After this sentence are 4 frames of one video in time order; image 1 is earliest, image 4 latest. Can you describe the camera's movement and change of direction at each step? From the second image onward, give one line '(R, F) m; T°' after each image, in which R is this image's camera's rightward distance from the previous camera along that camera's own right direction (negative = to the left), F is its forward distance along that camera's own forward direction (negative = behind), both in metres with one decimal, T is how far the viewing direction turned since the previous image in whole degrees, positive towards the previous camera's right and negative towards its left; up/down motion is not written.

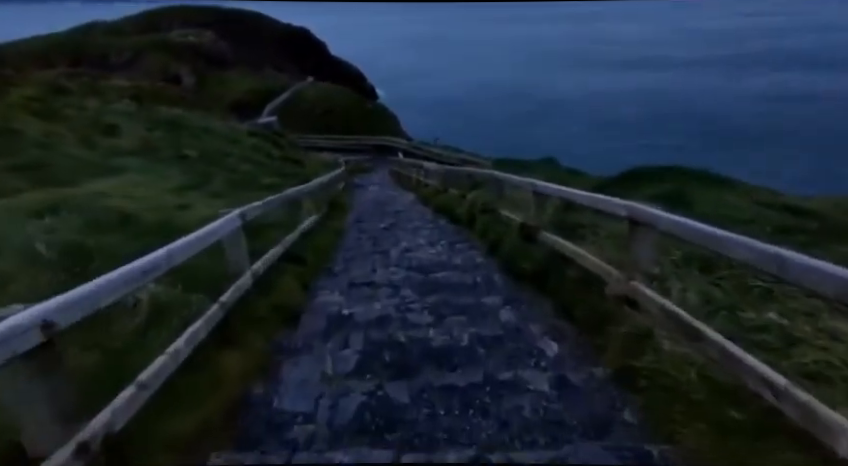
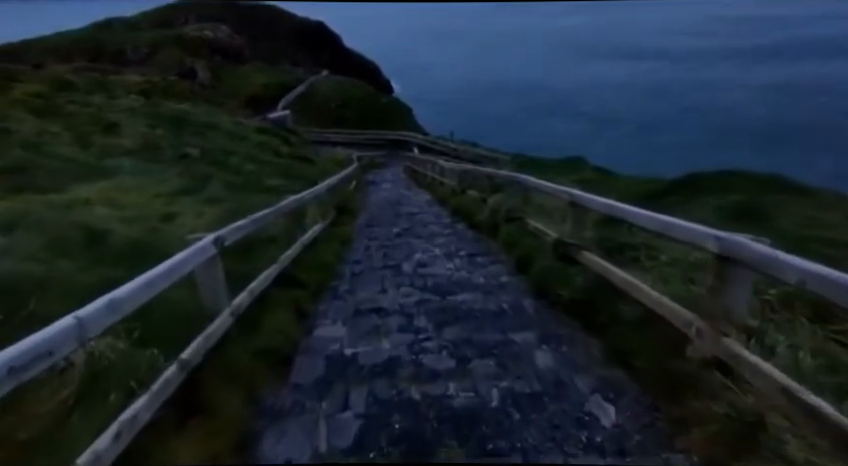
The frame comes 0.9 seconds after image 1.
(0.0, +0.7) m; -2°
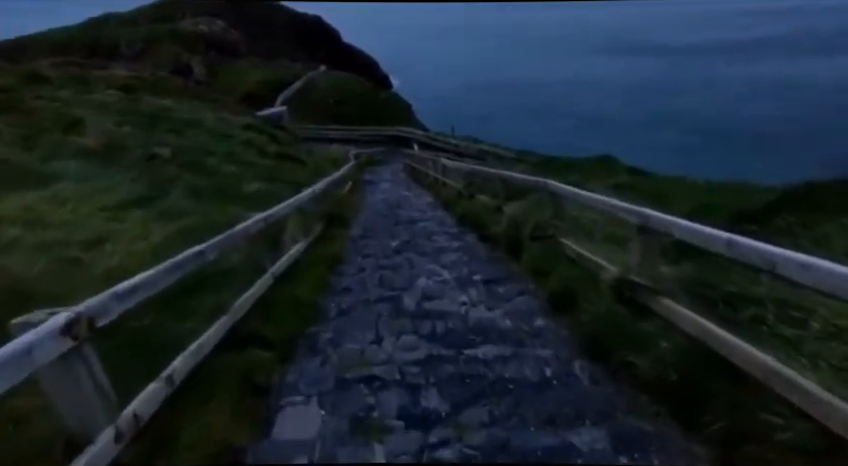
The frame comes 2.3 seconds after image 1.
(-0.1, +1.2) m; 0°
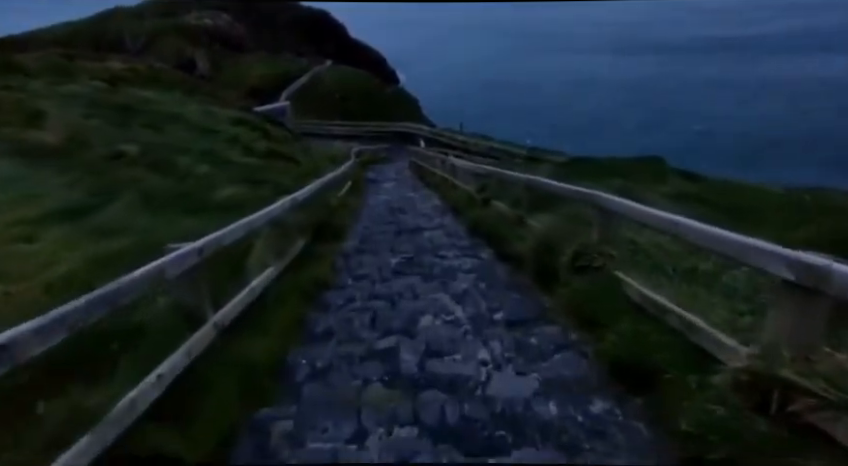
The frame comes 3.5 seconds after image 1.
(0.0, +1.2) m; -1°
